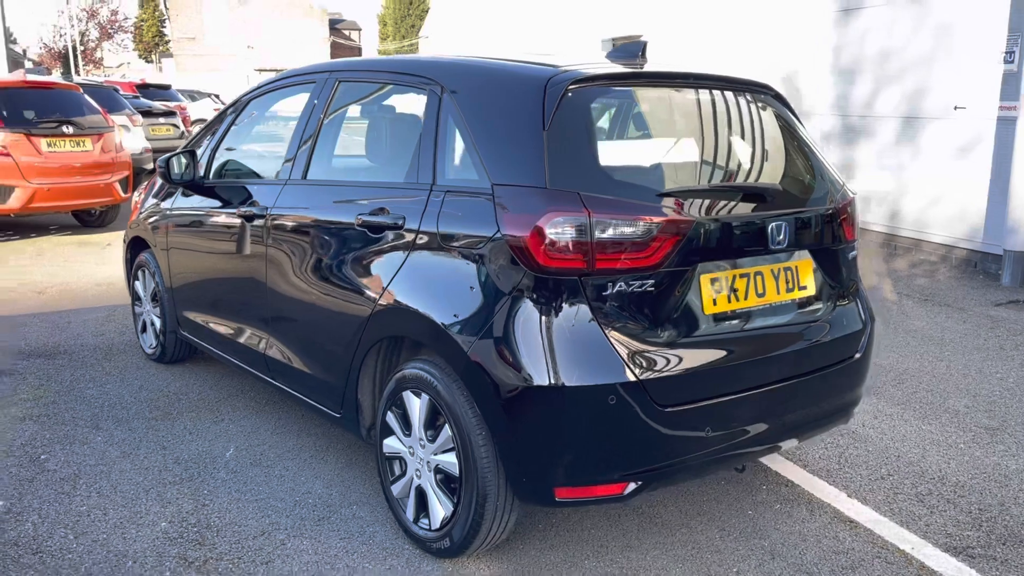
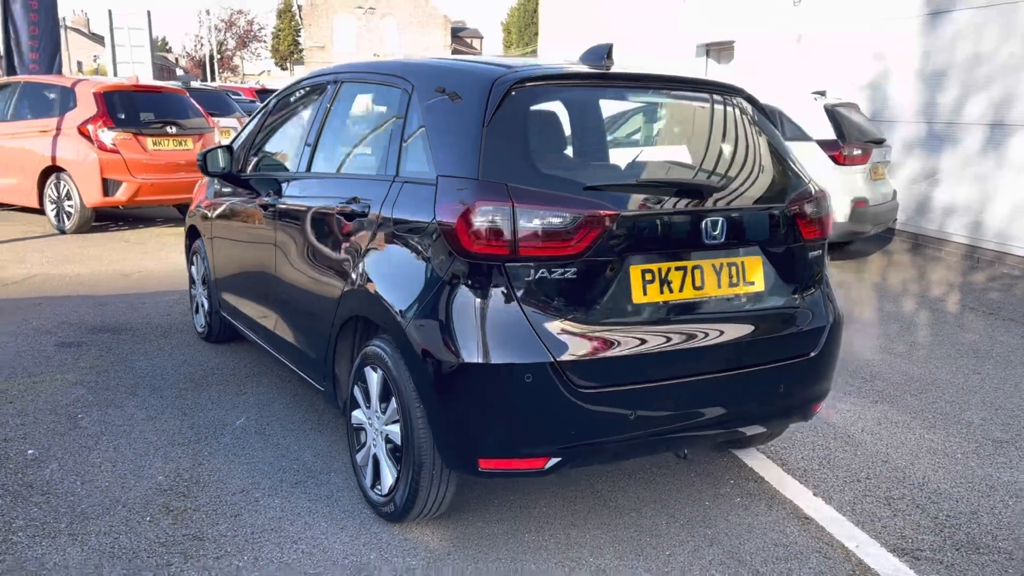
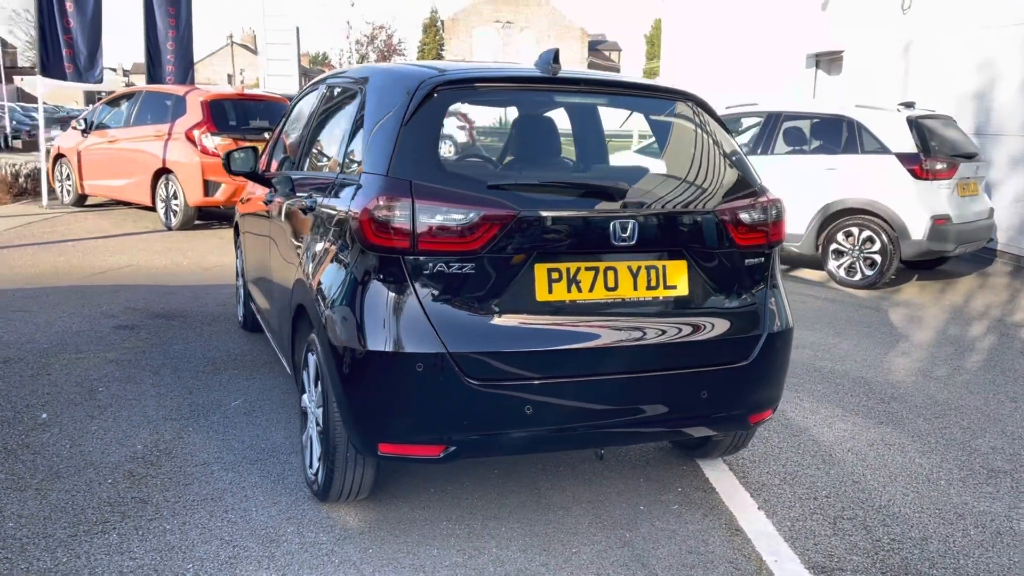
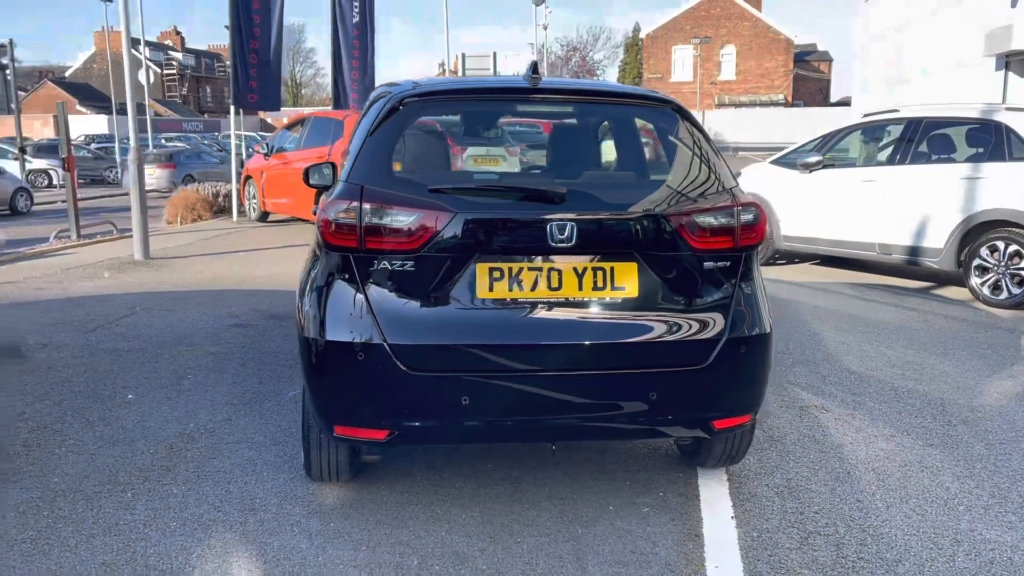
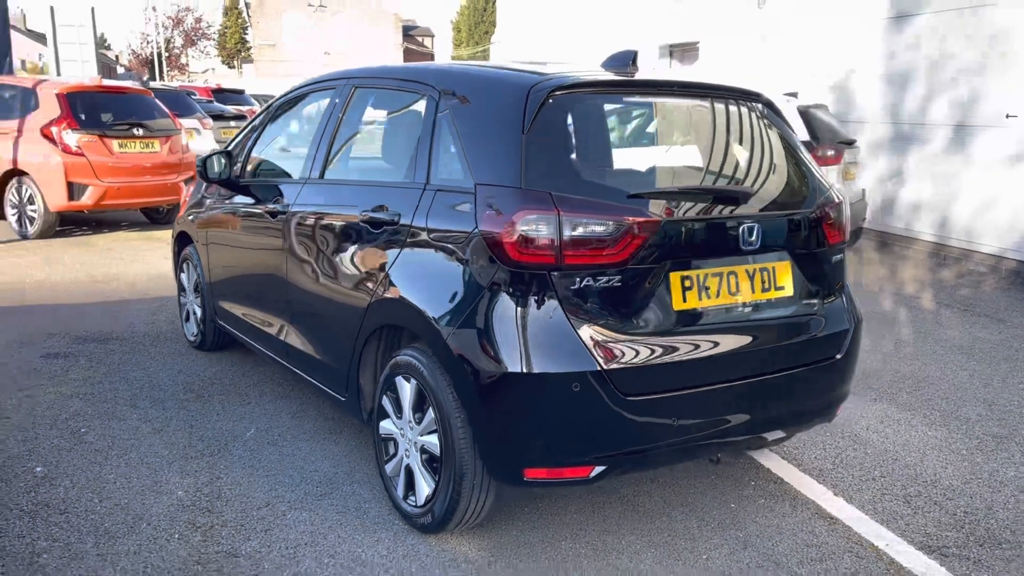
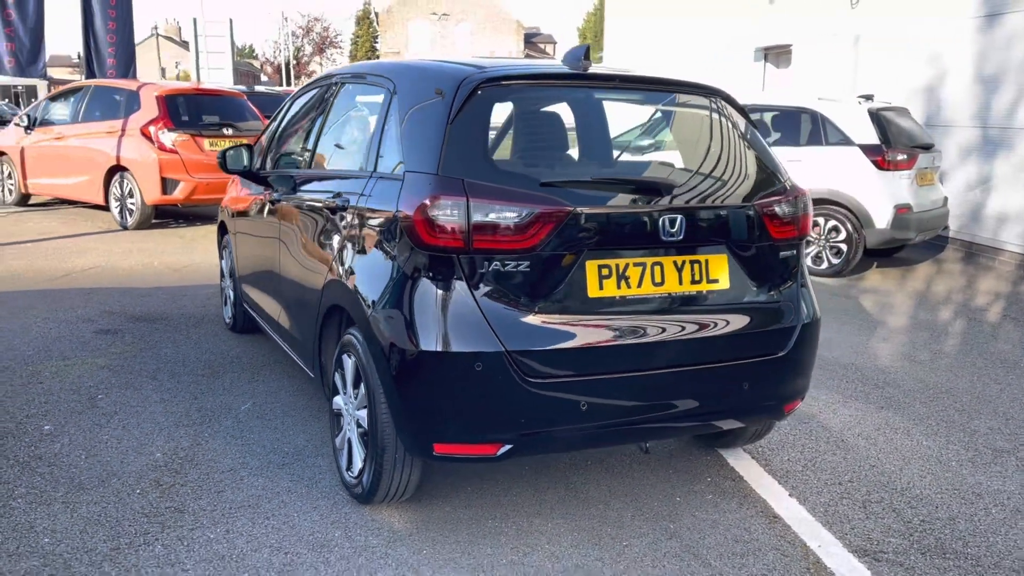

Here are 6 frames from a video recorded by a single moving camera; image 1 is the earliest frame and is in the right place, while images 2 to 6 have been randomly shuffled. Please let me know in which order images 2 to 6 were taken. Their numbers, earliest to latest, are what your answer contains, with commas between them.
5, 2, 6, 3, 4
